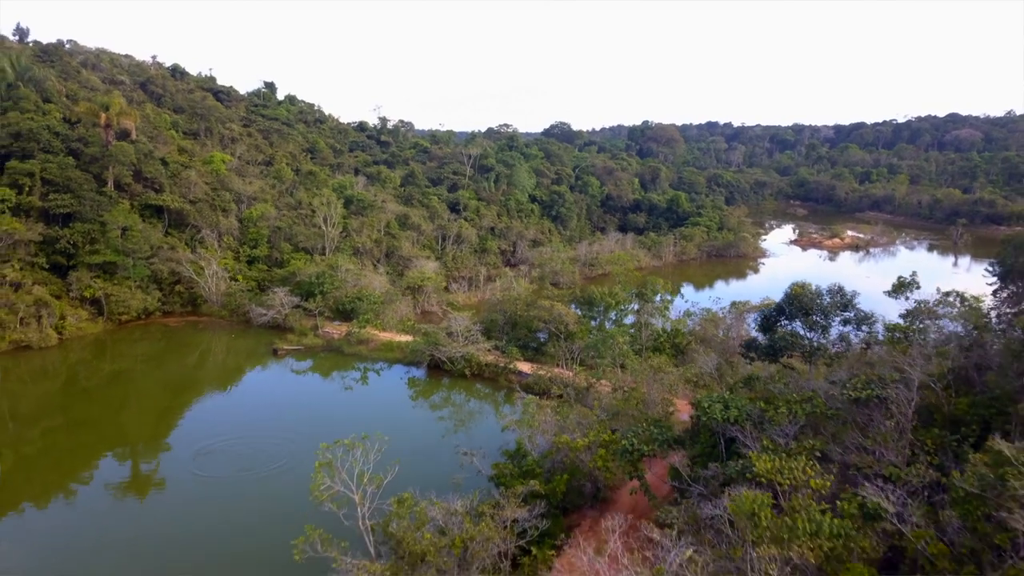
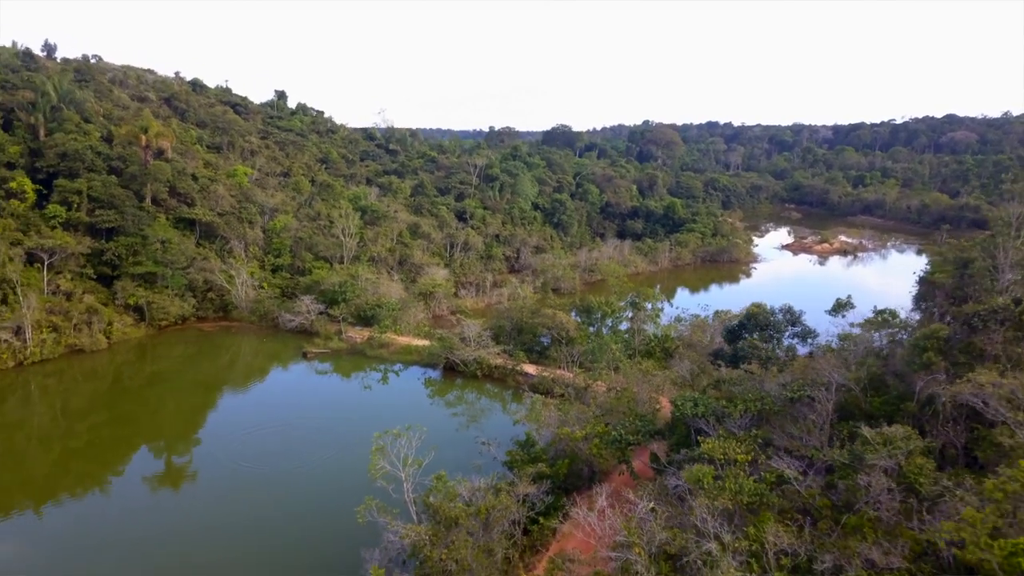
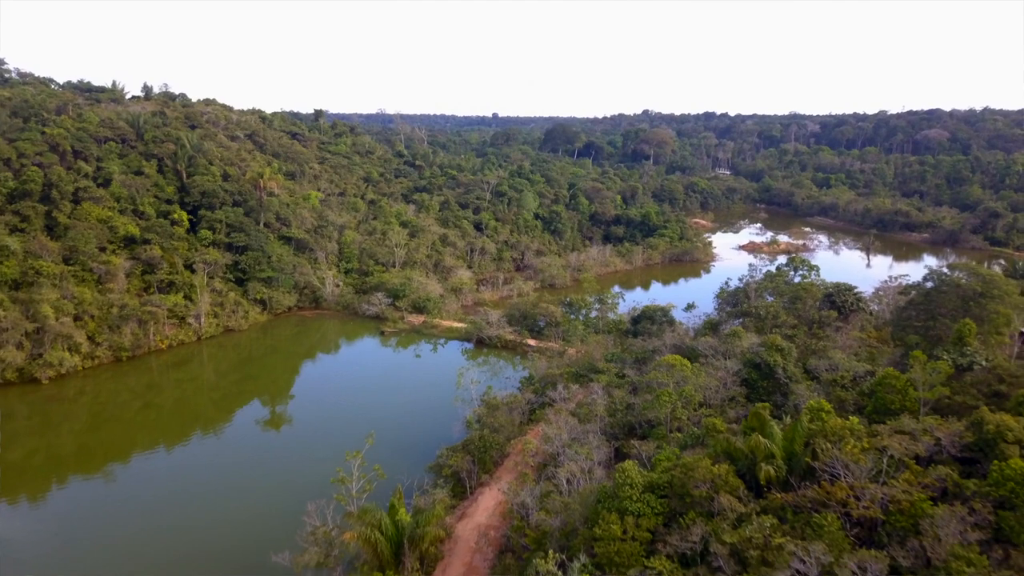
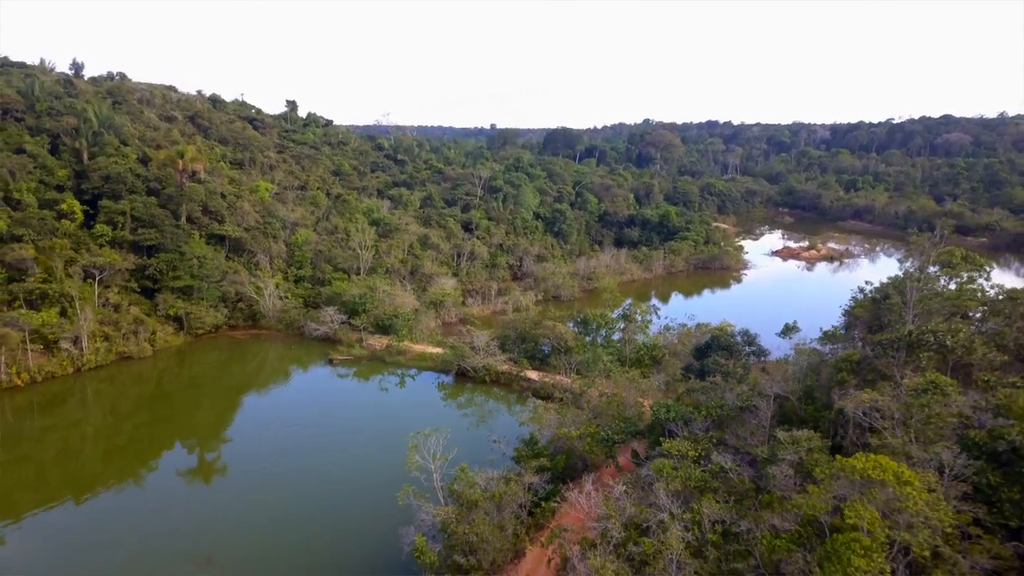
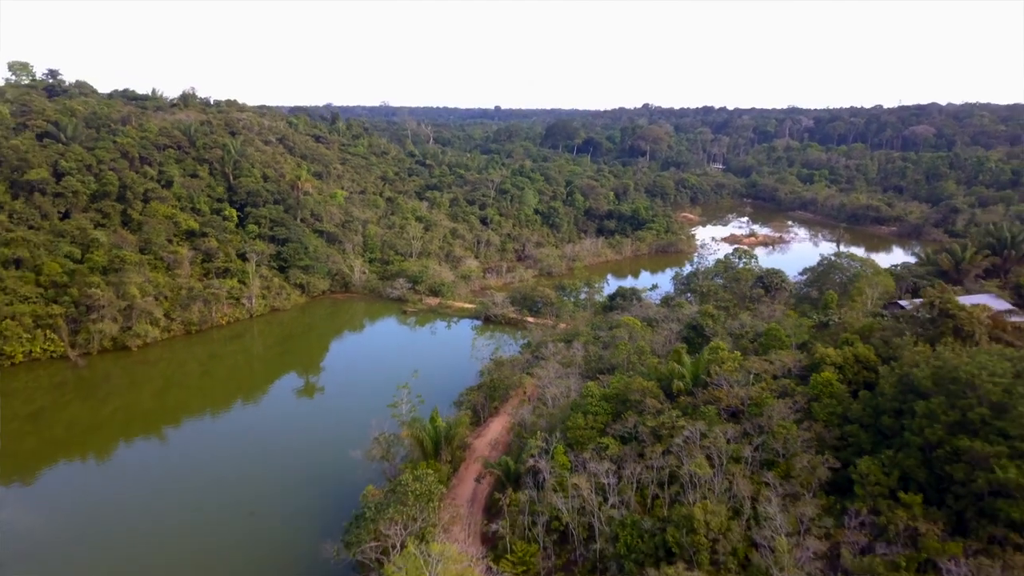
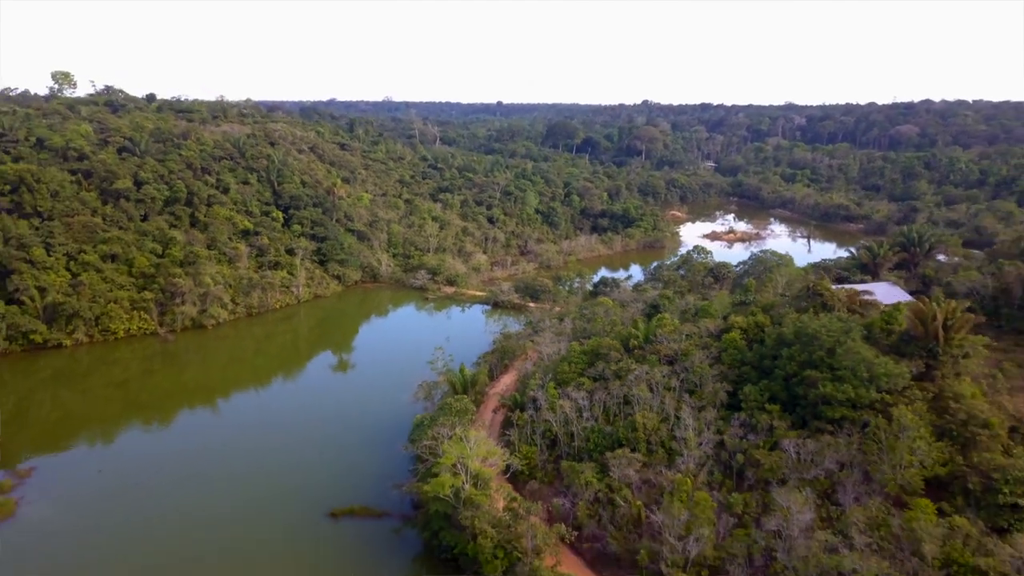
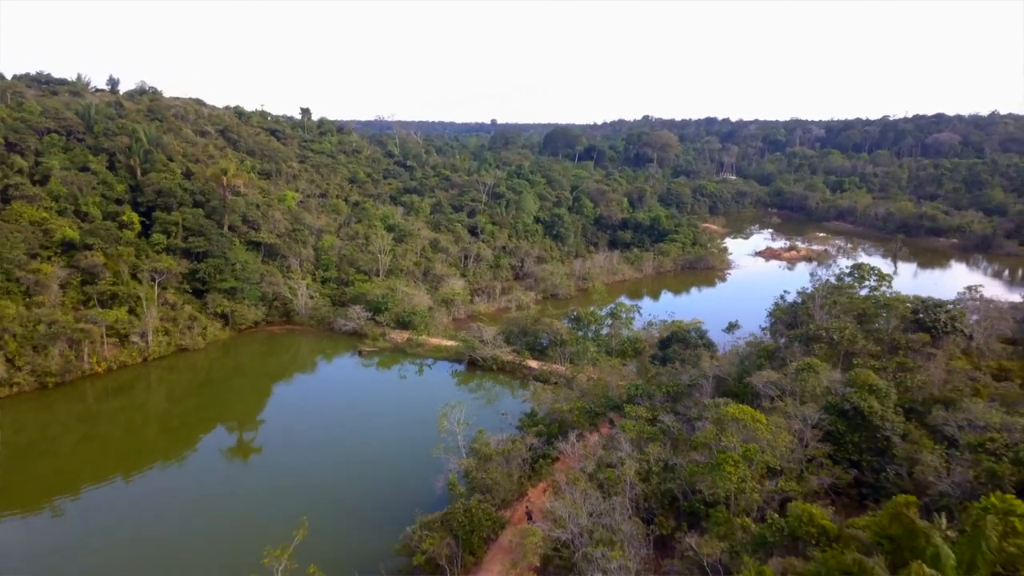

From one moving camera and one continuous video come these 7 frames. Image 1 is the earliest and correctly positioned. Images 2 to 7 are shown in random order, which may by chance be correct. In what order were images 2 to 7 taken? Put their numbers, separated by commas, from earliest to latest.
2, 4, 7, 3, 5, 6
